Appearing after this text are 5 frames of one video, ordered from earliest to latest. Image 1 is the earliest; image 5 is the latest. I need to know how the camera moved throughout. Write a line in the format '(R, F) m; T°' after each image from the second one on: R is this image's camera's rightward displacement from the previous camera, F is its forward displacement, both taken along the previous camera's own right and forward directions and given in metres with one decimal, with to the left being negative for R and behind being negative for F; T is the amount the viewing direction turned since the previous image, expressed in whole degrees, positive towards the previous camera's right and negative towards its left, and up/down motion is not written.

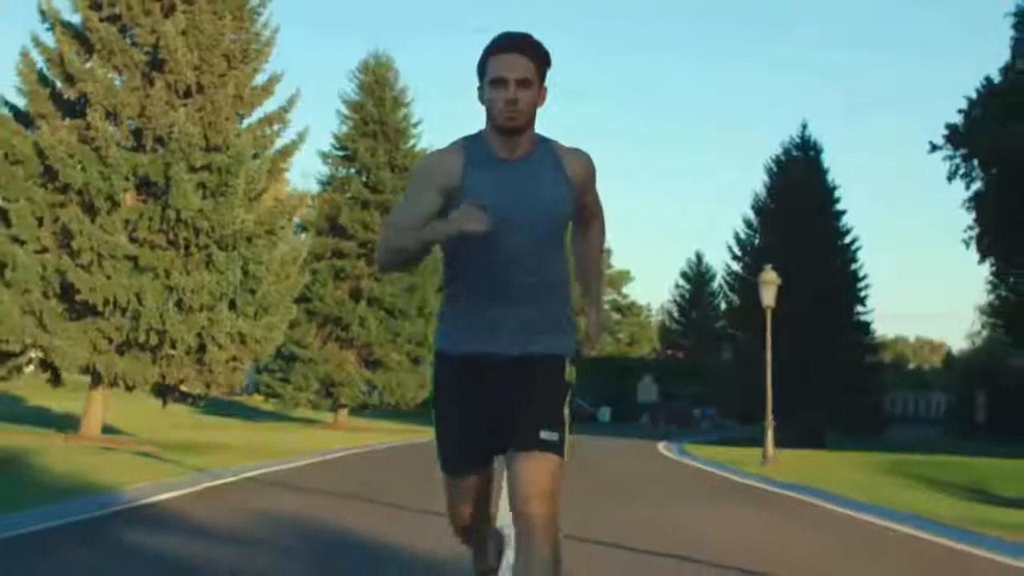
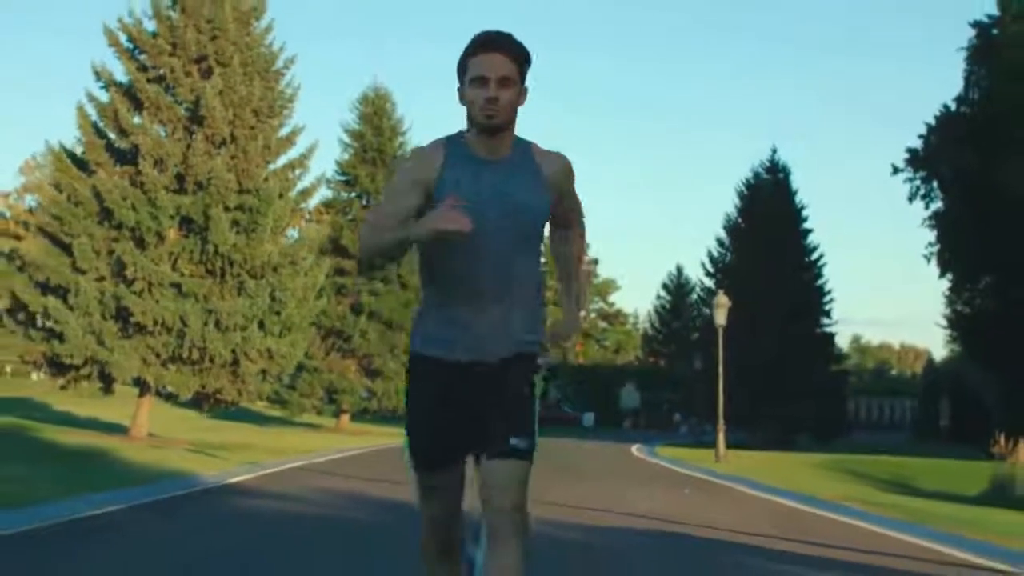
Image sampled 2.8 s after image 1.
(0.0, -3.5) m; 0°
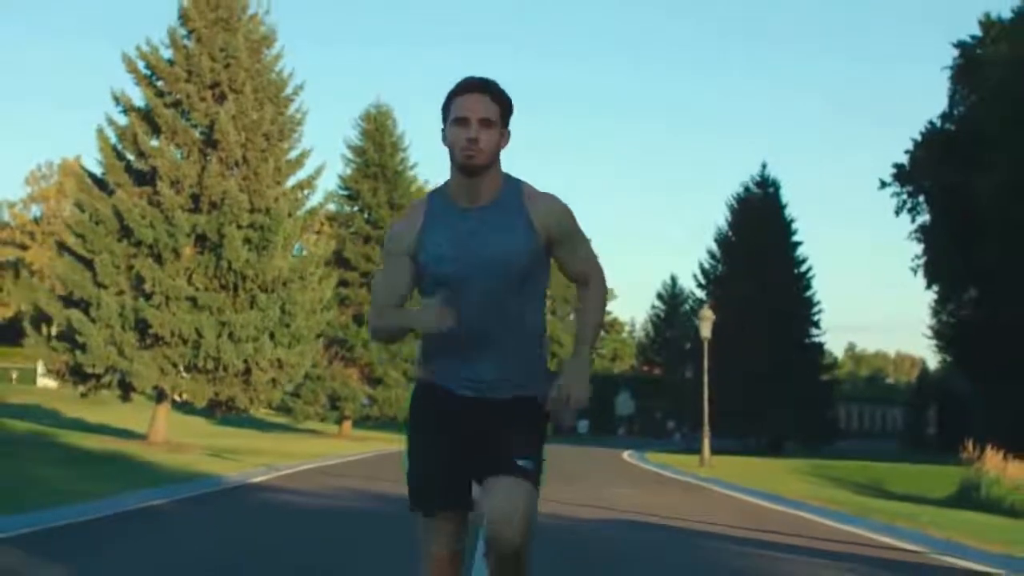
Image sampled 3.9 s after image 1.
(0.0, -1.4) m; 0°
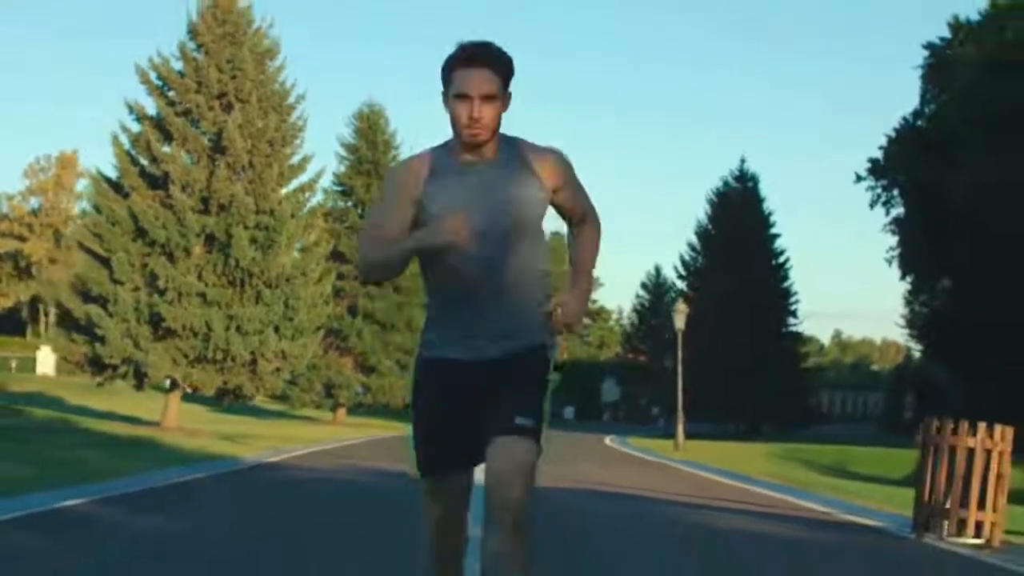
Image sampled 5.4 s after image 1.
(0.0, -1.9) m; 0°
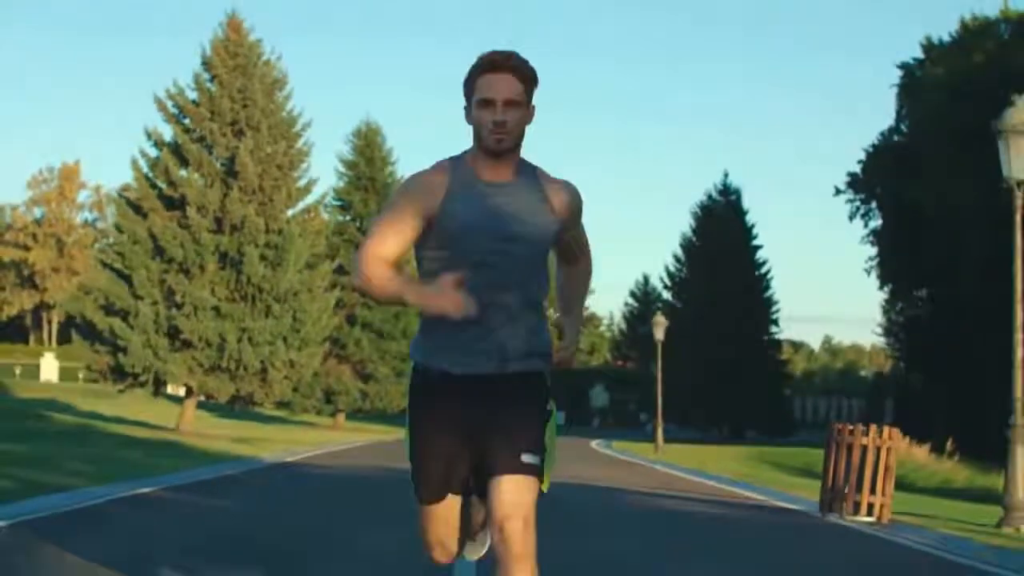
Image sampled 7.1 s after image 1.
(0.0, -2.1) m; 0°
